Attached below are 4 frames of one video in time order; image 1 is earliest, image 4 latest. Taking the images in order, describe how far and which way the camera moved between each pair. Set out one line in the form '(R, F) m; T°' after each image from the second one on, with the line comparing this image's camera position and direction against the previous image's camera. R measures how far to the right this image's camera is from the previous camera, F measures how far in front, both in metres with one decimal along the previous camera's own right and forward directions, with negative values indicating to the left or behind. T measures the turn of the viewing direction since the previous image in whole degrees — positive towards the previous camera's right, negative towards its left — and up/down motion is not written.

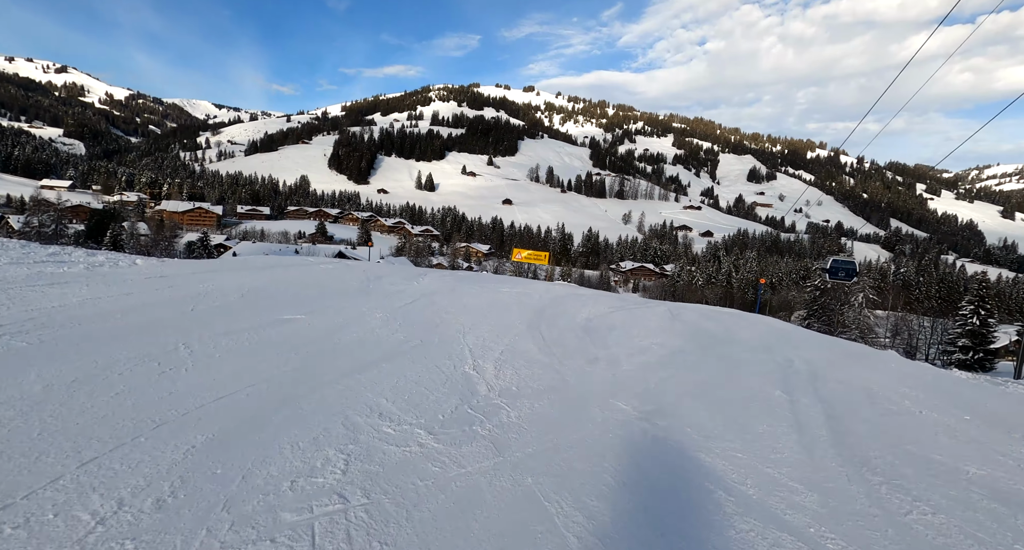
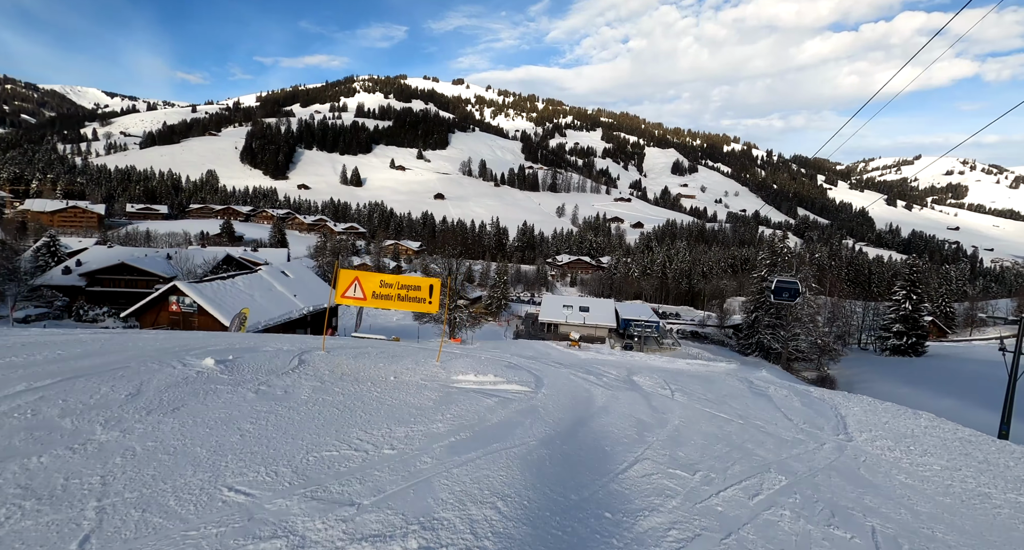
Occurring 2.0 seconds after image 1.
(+0.8, +5.8) m; +8°
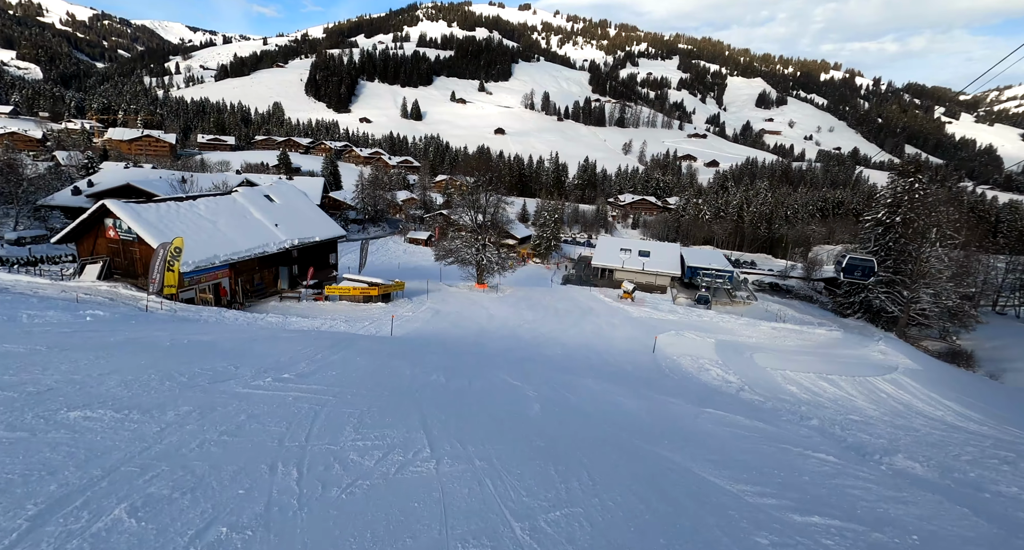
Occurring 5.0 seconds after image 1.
(+1.3, +6.2) m; -7°
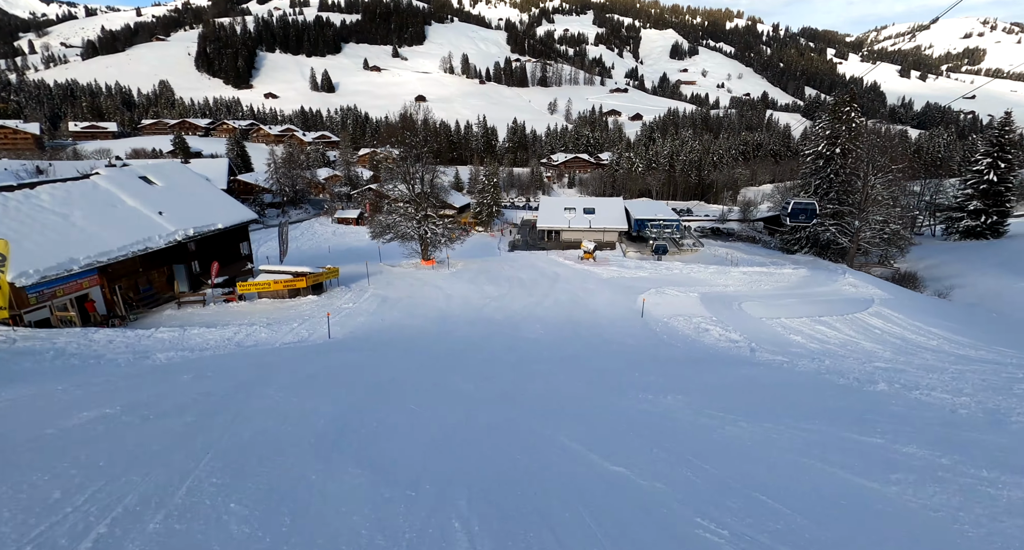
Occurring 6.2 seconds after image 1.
(-0.7, +2.9) m; +7°
